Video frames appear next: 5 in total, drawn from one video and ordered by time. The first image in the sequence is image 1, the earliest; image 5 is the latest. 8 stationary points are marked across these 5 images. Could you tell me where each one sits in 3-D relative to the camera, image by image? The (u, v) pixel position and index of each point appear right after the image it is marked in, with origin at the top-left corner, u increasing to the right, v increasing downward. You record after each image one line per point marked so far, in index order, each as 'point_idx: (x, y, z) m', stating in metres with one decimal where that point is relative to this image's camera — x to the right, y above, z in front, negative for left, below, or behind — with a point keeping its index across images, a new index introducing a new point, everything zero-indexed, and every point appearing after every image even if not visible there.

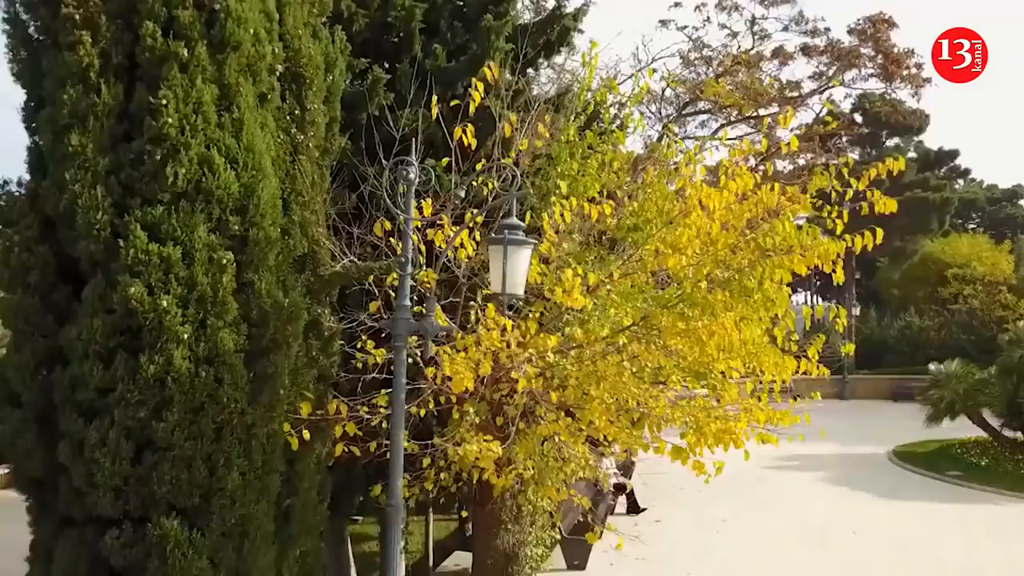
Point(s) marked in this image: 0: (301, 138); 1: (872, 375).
0: (-0.9, +0.6, +3.2) m
1: (+8.7, -2.1, +18.1) m
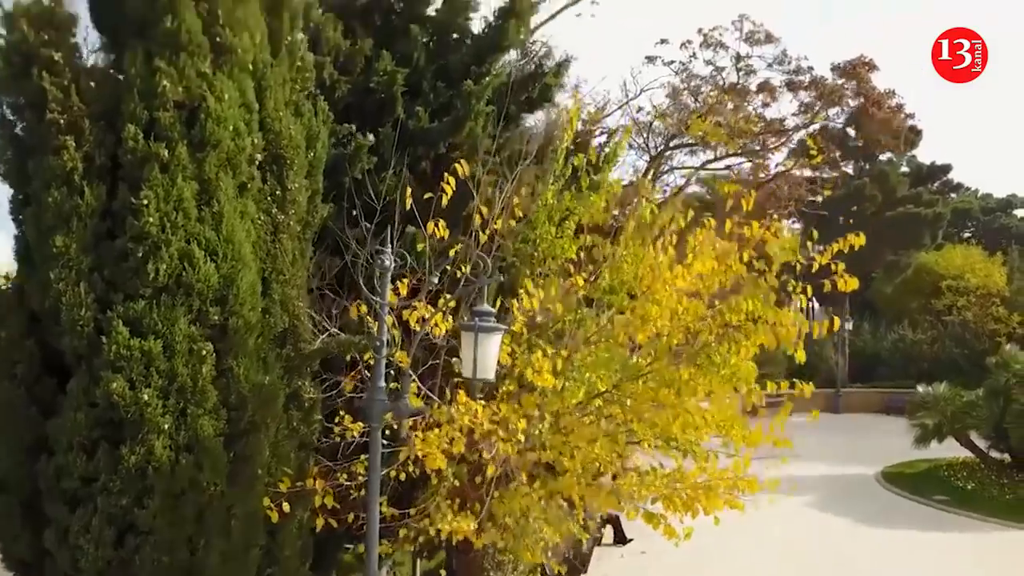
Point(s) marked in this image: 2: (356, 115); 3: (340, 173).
0: (-1.0, +0.3, +3.3) m
1: (+8.7, -2.5, +18.1) m
2: (-0.9, +1.0, +4.3) m
3: (-0.9, +0.7, +4.1) m
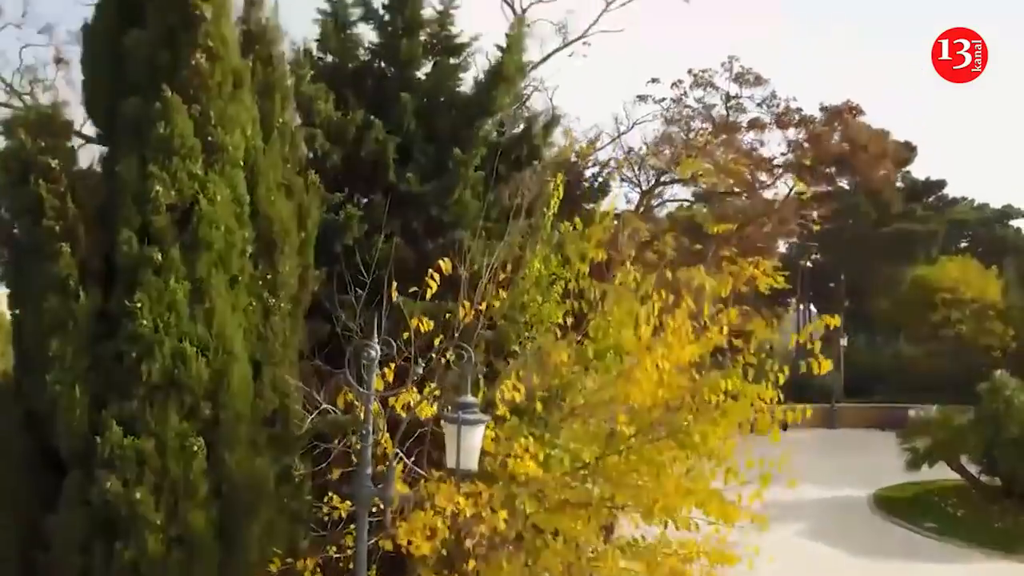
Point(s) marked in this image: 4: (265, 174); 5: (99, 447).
0: (-1.1, -0.1, +3.4) m
1: (+8.6, -2.8, +18.2) m
2: (-1.0, +0.6, +4.4) m
3: (-1.0, +0.3, +4.2) m
4: (-1.1, +0.5, +3.4) m
5: (-1.5, -0.6, +2.7) m
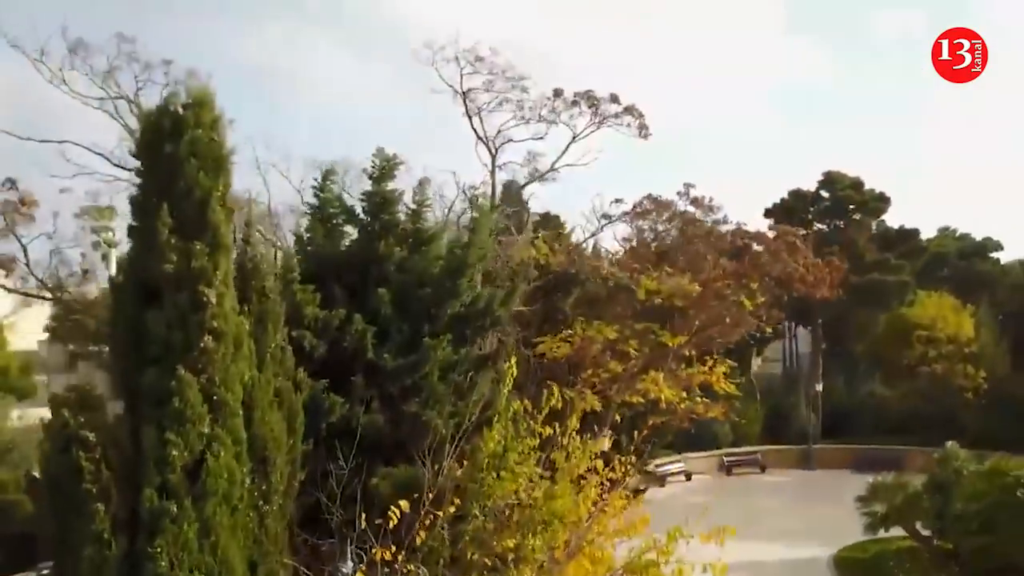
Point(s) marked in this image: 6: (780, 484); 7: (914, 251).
0: (-1.3, -1.2, +4.1) m
1: (+8.3, -4.0, +18.9) m
2: (-1.2, -0.5, +5.1) m
3: (-1.3, -0.9, +4.9) m
4: (-1.4, -0.6, +4.1) m
5: (-1.8, -1.7, +3.4) m
6: (+6.0, -4.4, +16.7) m
7: (+10.5, +1.0, +19.3) m
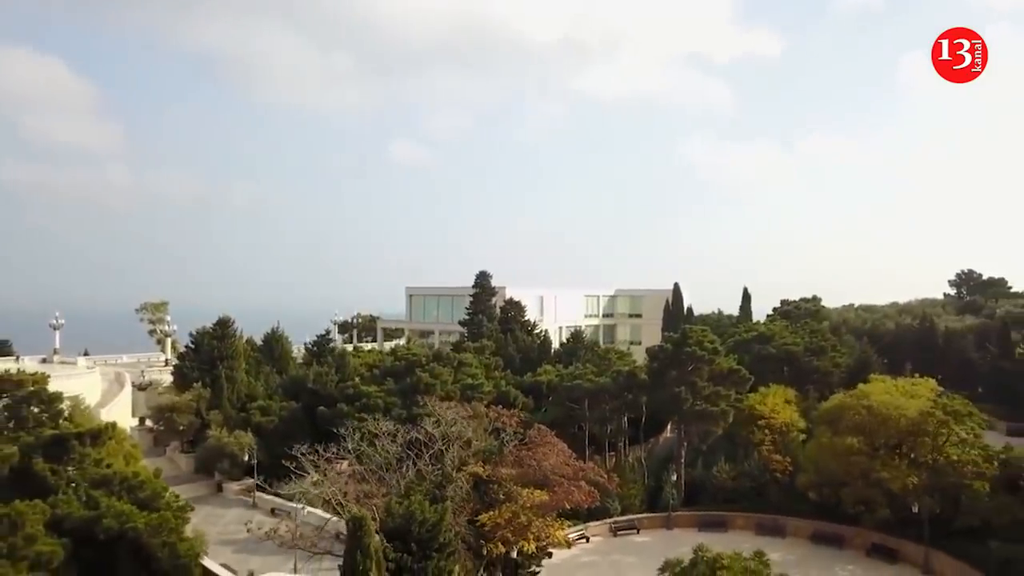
0: (-2.4, -6.4, +13.9) m
1: (+7.0, -8.7, +29.1) m
2: (-2.3, -5.7, +15.0) m
3: (-2.4, -6.0, +14.8) m
4: (-2.5, -5.8, +13.9) m
5: (-2.8, -6.9, +13.3) m
6: (+4.7, -9.2, +26.8) m
7: (+9.1, -3.7, +29.4) m
